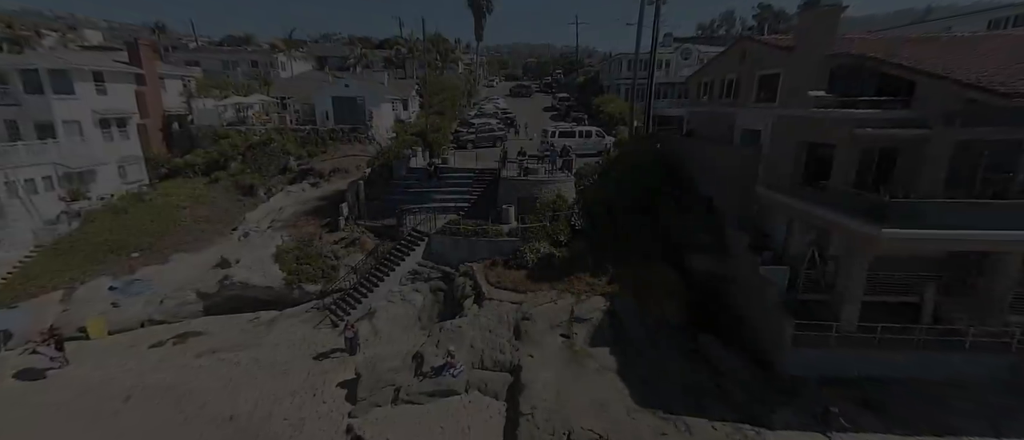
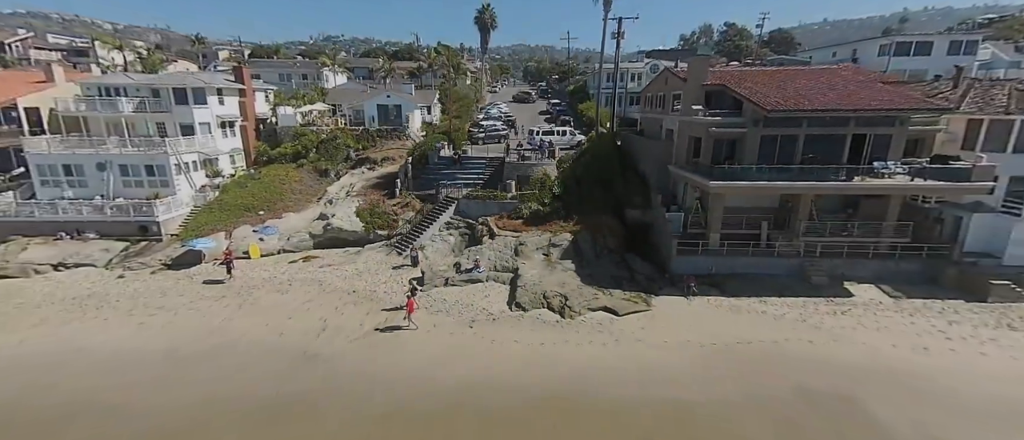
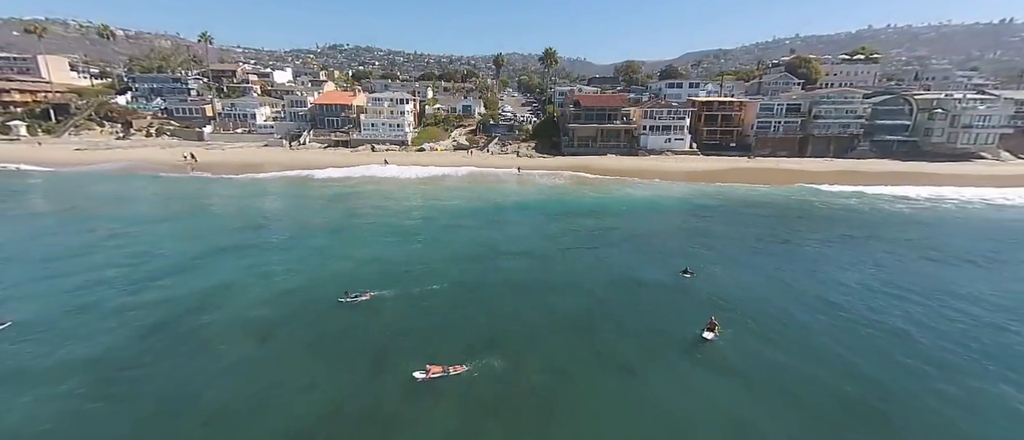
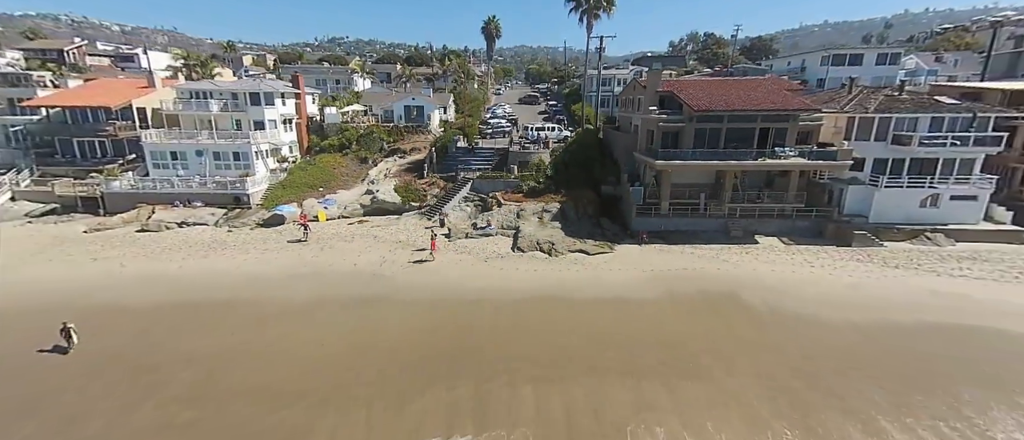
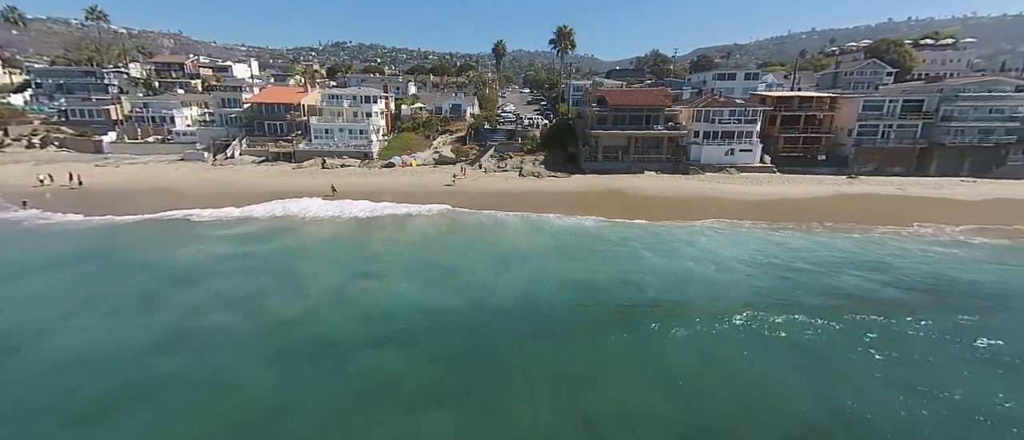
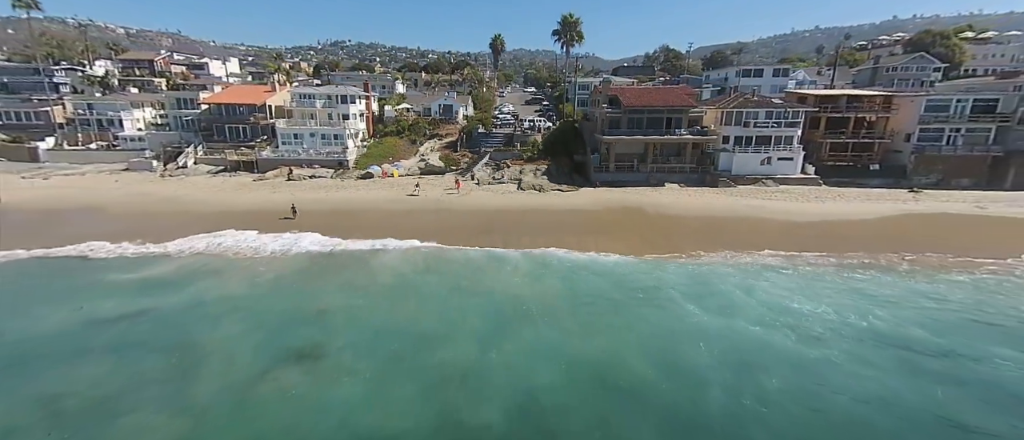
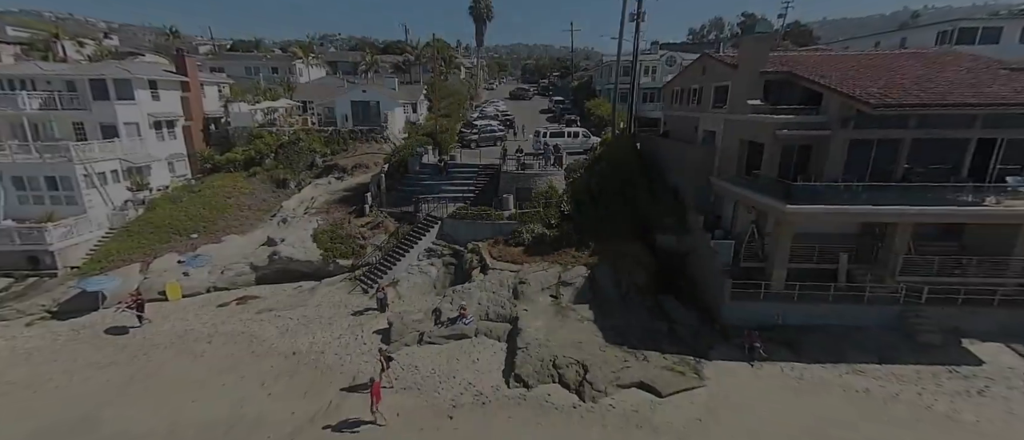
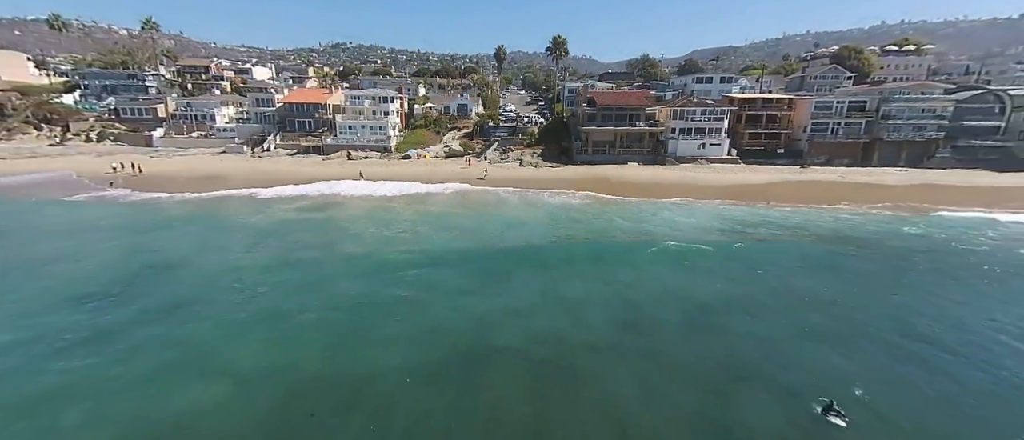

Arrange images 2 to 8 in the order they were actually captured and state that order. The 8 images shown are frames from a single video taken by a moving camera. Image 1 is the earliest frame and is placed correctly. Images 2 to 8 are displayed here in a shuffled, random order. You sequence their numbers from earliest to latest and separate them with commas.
7, 2, 4, 6, 5, 8, 3
